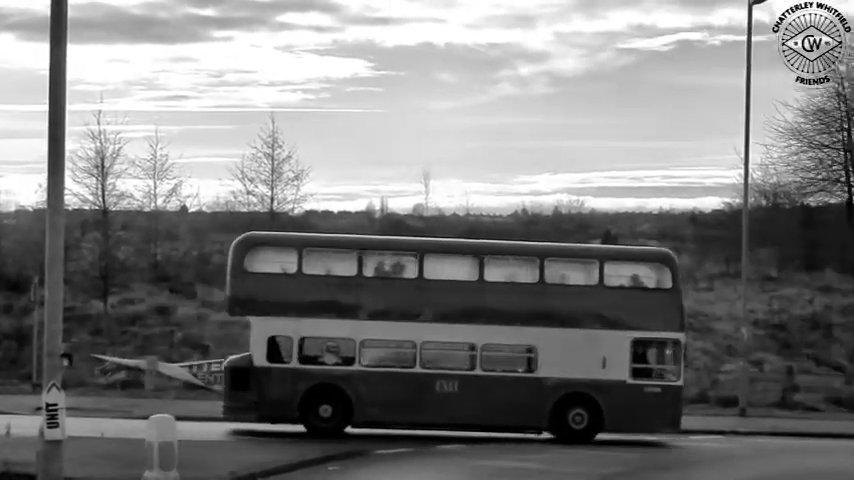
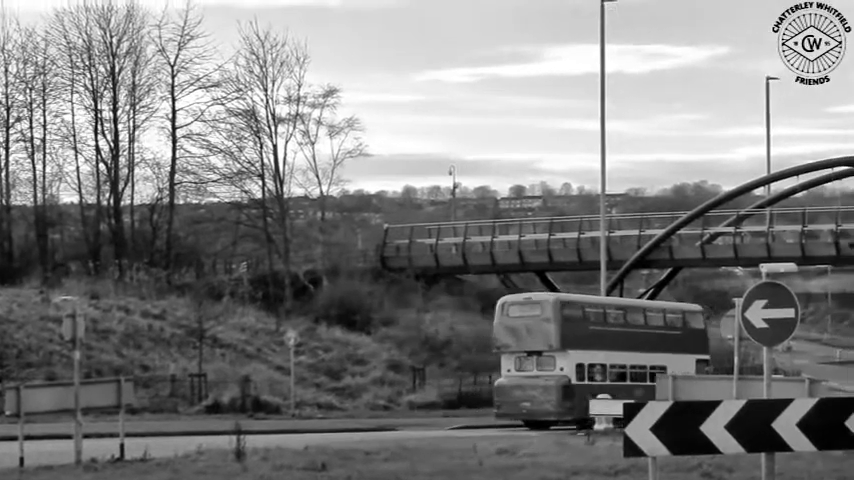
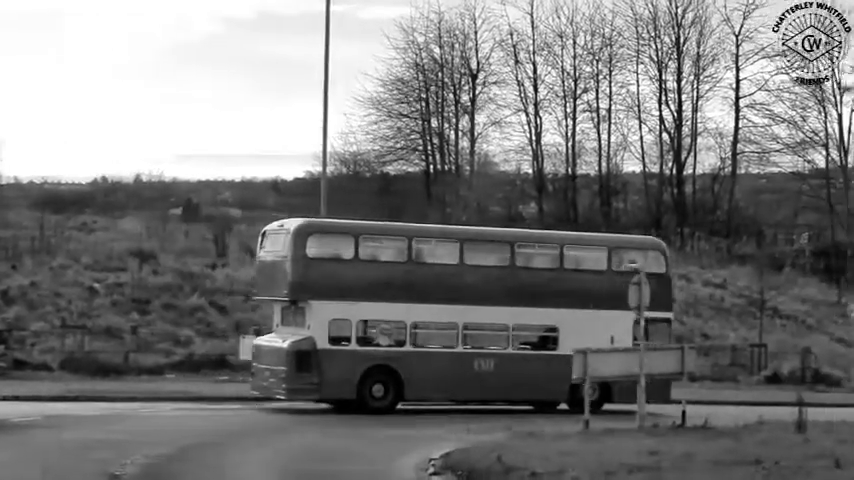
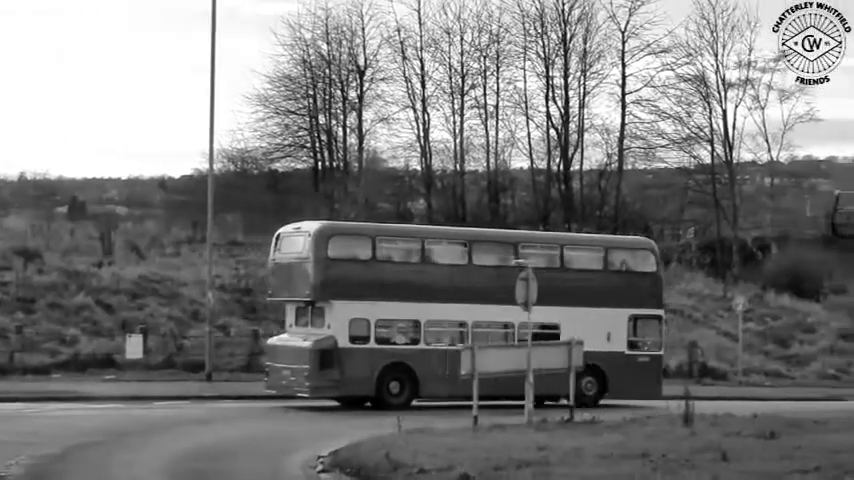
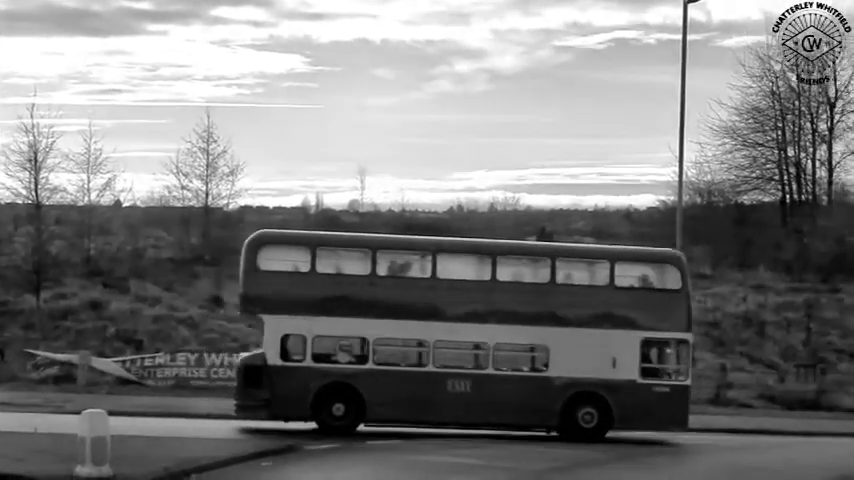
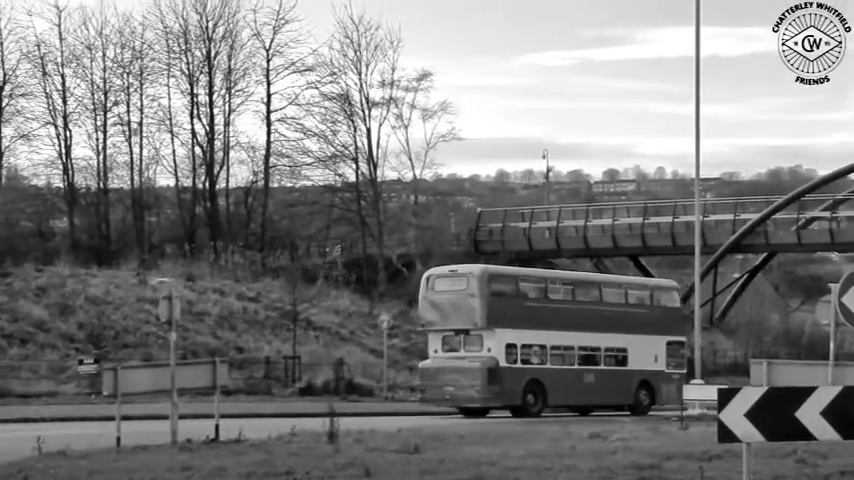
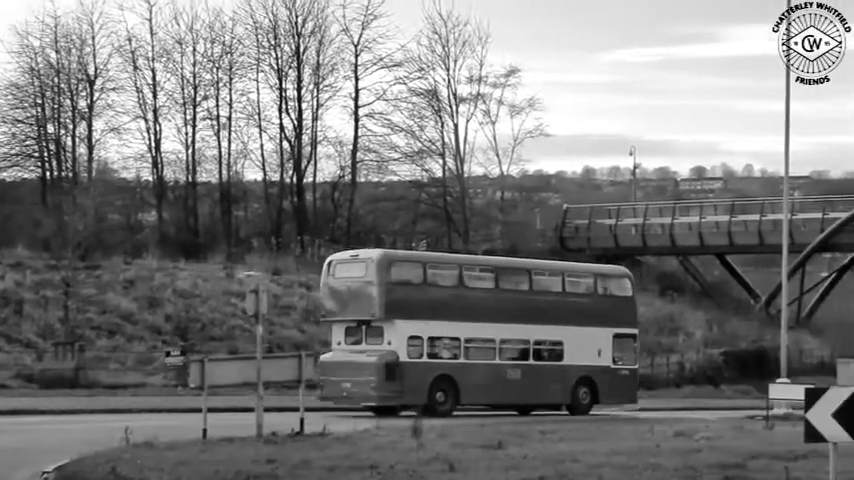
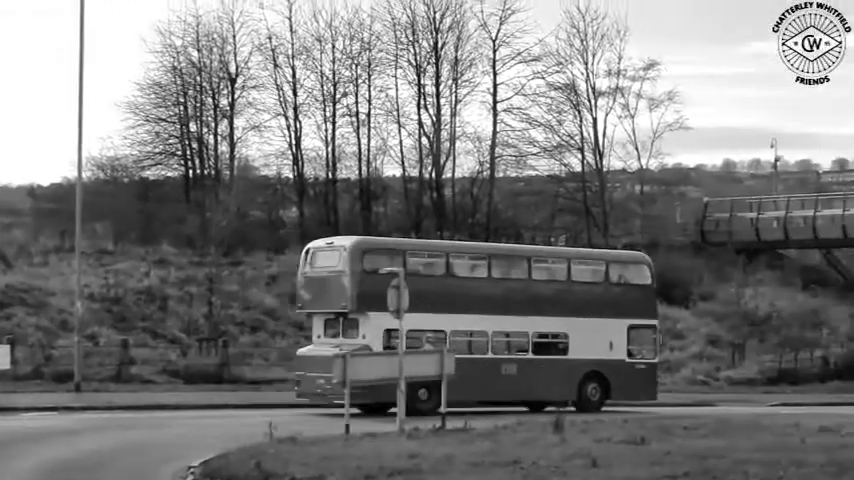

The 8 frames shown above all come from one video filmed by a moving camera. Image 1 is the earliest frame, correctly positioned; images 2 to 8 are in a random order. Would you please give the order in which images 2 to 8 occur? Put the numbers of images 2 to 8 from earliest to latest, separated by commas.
5, 3, 4, 8, 7, 6, 2
